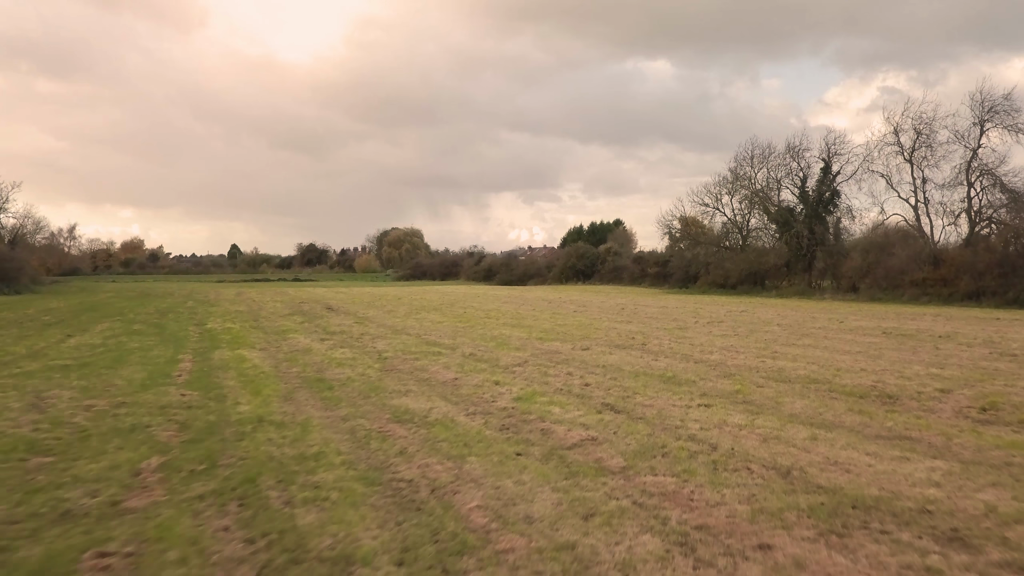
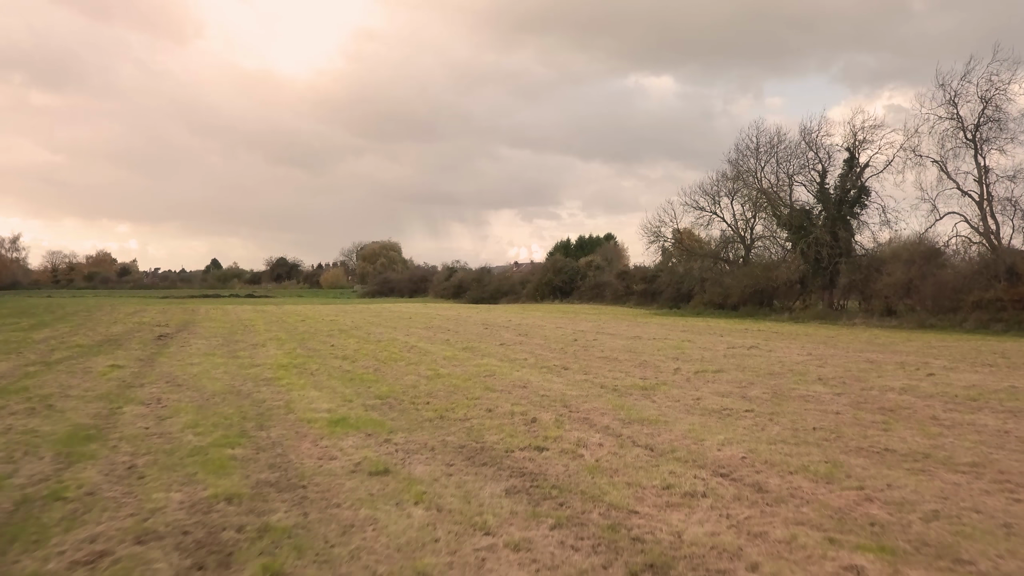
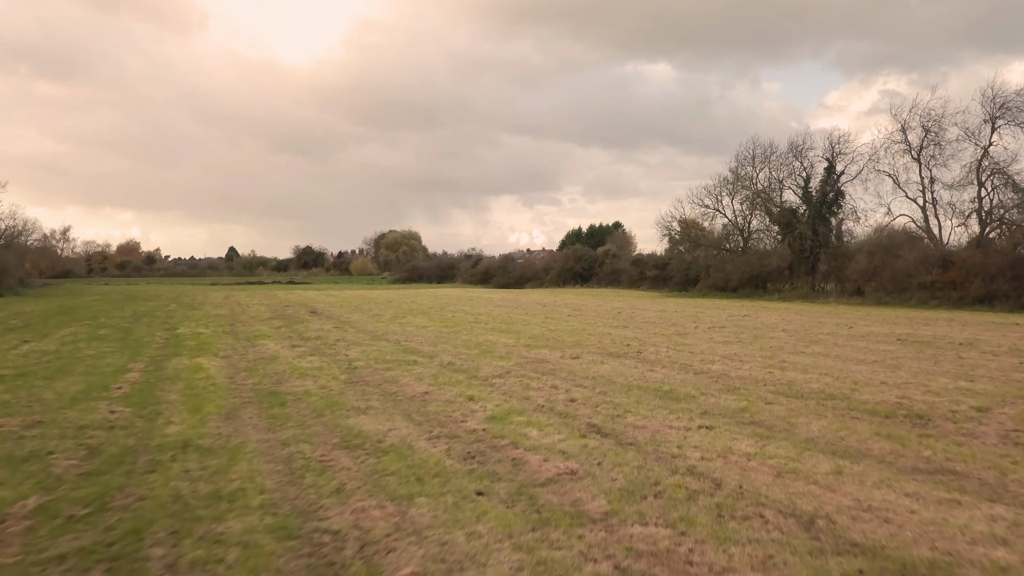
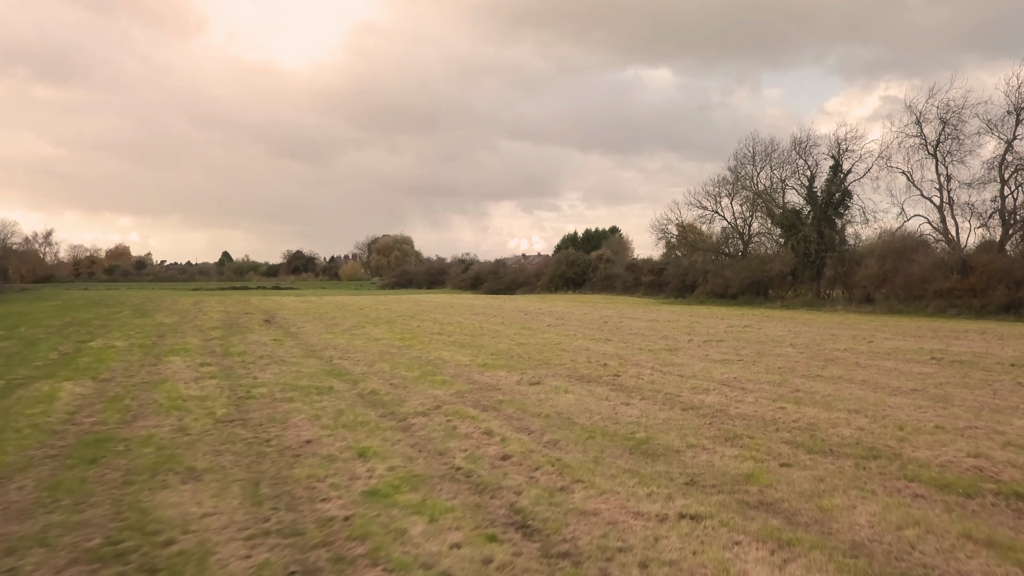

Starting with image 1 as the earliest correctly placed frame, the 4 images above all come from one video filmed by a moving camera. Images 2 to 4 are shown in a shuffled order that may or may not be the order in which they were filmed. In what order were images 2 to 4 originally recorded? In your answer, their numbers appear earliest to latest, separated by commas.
3, 4, 2
